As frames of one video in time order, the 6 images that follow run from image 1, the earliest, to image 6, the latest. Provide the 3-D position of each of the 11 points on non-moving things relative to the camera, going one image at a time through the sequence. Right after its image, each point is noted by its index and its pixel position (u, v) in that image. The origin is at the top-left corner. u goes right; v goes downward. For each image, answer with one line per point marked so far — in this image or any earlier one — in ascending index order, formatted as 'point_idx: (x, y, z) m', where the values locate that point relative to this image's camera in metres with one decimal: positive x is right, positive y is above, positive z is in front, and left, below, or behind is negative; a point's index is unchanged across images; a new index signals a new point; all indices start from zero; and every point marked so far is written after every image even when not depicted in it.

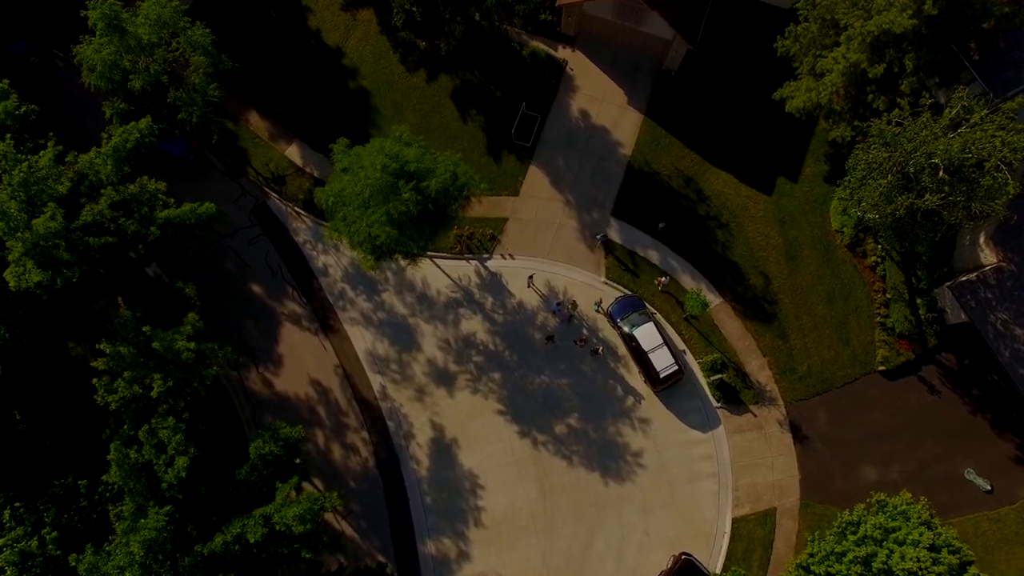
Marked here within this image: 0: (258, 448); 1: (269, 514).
0: (-8.6, -5.3, +19.2) m
1: (-7.7, -7.1, +18.1) m
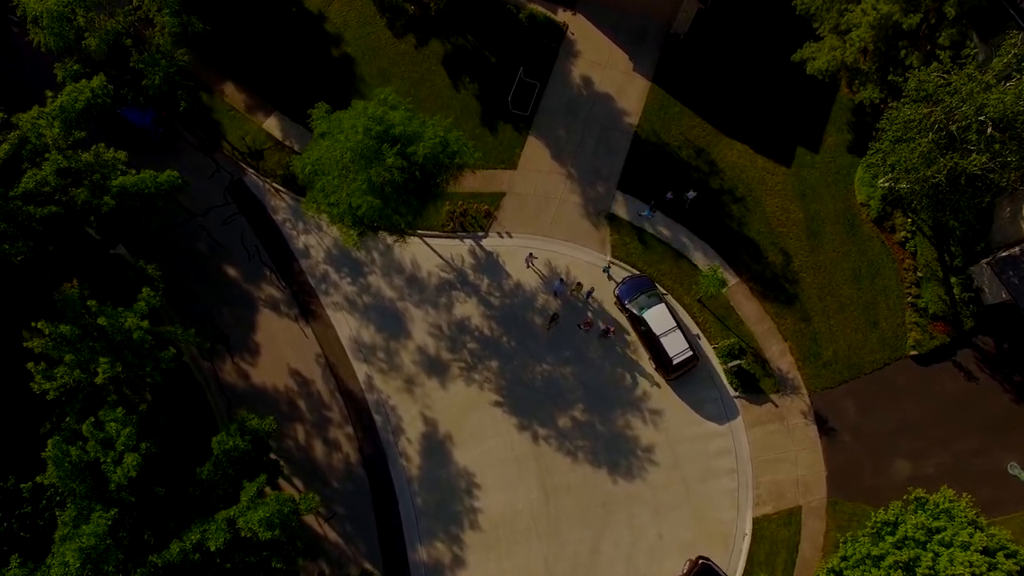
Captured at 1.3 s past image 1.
0: (-8.6, -4.6, +16.9) m
1: (-7.7, -6.3, +15.9) m
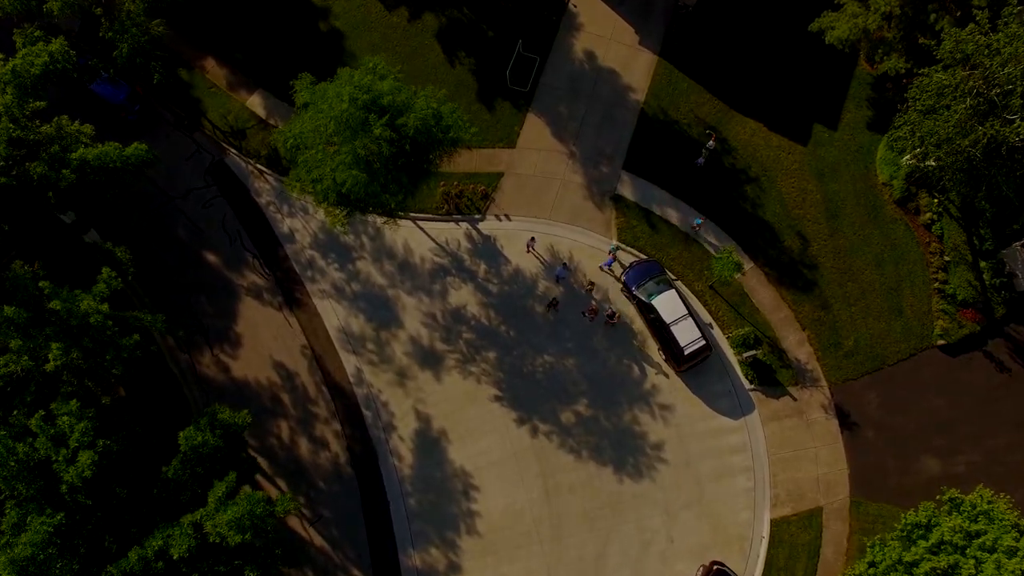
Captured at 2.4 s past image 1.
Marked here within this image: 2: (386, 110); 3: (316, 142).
0: (-8.6, -4.1, +15.3) m
1: (-7.7, -5.8, +14.3) m
2: (-4.1, +5.7, +18.6) m
3: (-6.5, +4.9, +19.1) m
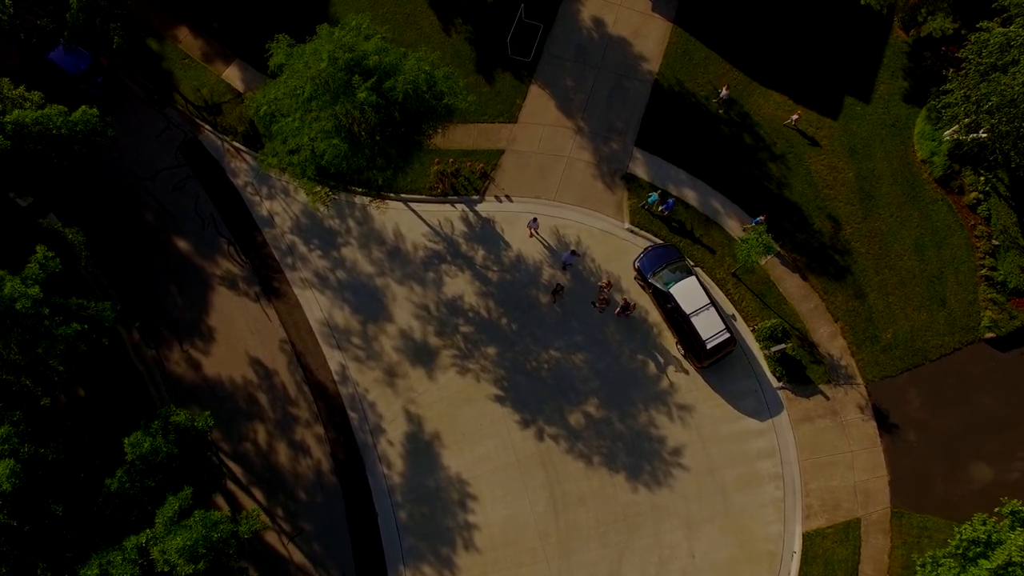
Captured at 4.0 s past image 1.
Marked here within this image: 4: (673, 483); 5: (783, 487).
0: (-8.6, -3.6, +13.2) m
1: (-7.7, -5.3, +12.1) m
2: (-4.0, +6.1, +16.4) m
3: (-6.5, +5.3, +17.0) m
4: (+5.4, -6.5, +19.3) m
5: (+9.1, -6.7, +19.3) m
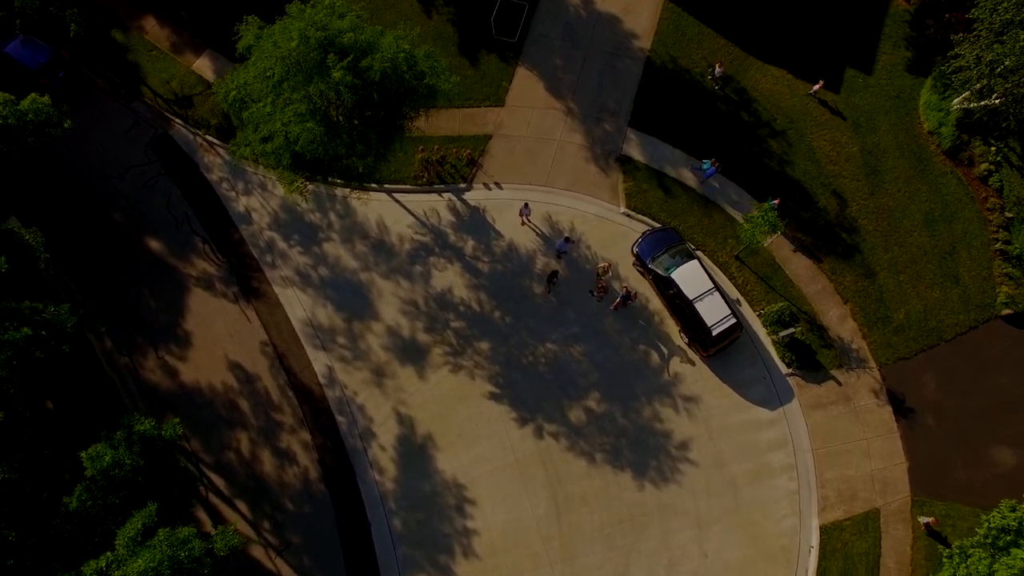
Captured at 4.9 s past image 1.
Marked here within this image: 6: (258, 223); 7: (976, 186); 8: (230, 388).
0: (-8.6, -3.6, +12.0) m
1: (-7.7, -5.3, +11.0) m
2: (-4.4, +6.3, +15.3) m
3: (-6.9, +5.4, +15.8) m
4: (+5.4, -6.0, +18.3) m
5: (+9.1, -6.1, +18.3) m
6: (-8.9, +2.3, +20.0) m
7: (+16.0, +3.5, +19.8) m
8: (-9.3, -3.3, +19.0) m
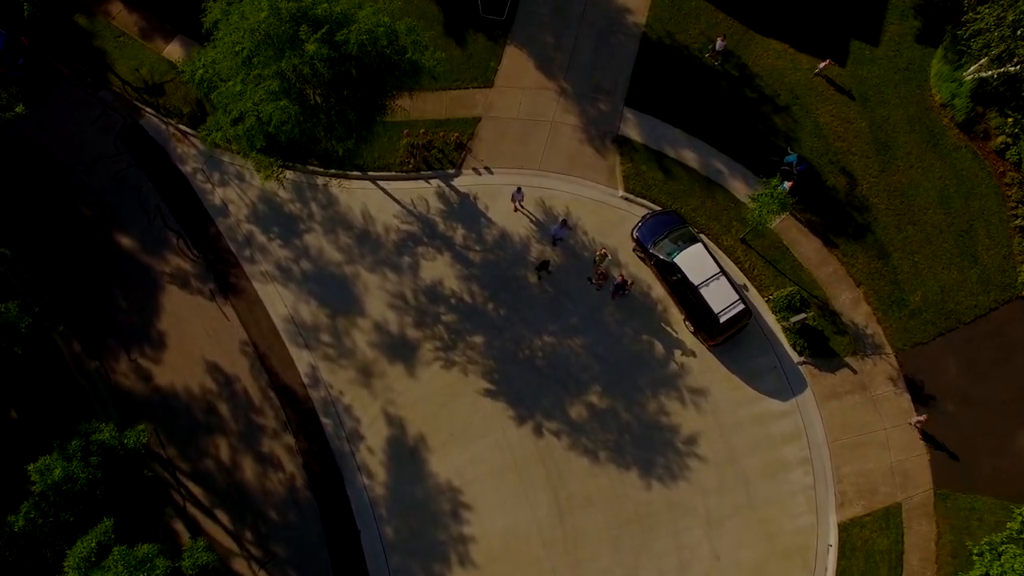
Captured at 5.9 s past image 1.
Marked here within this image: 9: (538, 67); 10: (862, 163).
0: (-8.7, -3.5, +10.9) m
1: (-7.7, -5.2, +9.8) m
2: (-4.7, +6.5, +14.1) m
3: (-7.2, +5.5, +14.7) m
4: (+5.3, -5.6, +17.2) m
5: (+9.0, -5.6, +17.3) m
6: (-9.1, +2.4, +18.8) m
7: (+15.7, +4.2, +18.8) m
8: (-9.4, -3.2, +17.8) m
9: (+0.9, +7.6, +19.8) m
10: (+11.6, +4.1, +19.0) m
